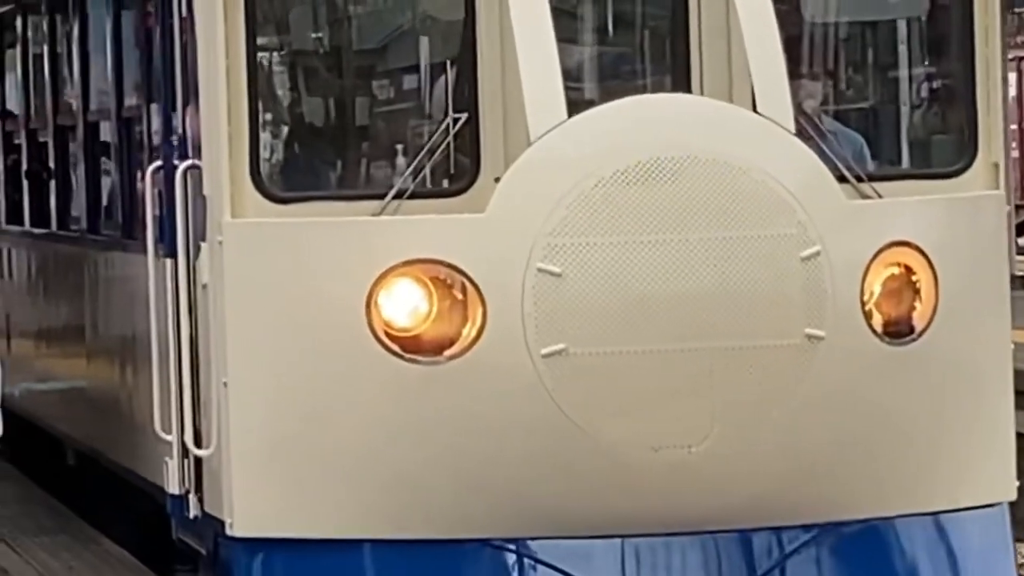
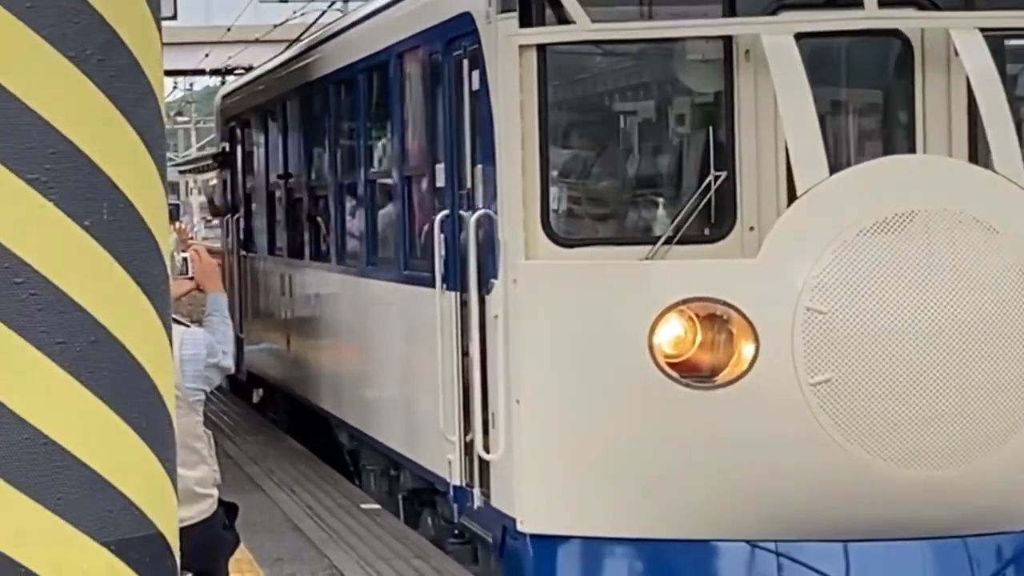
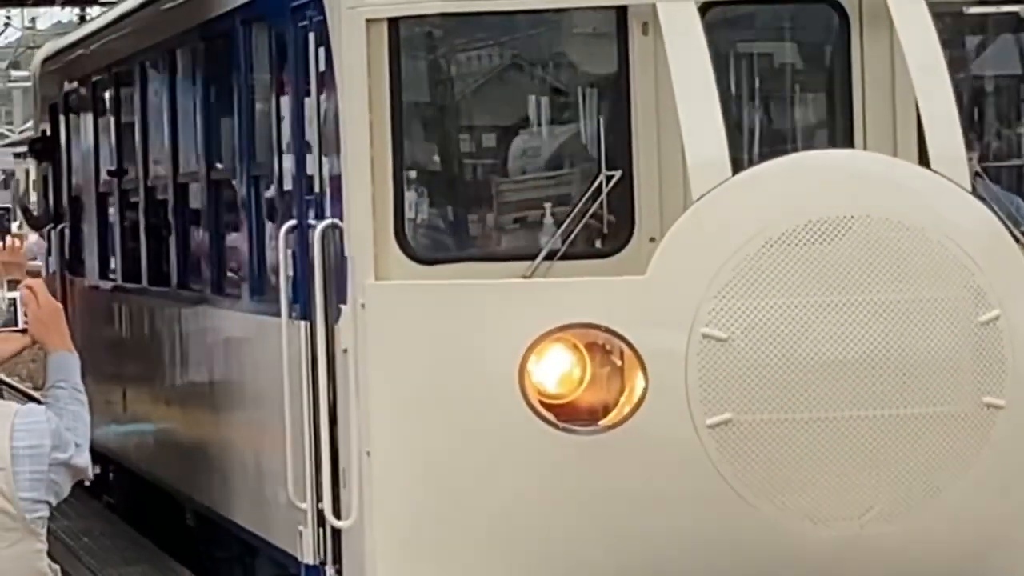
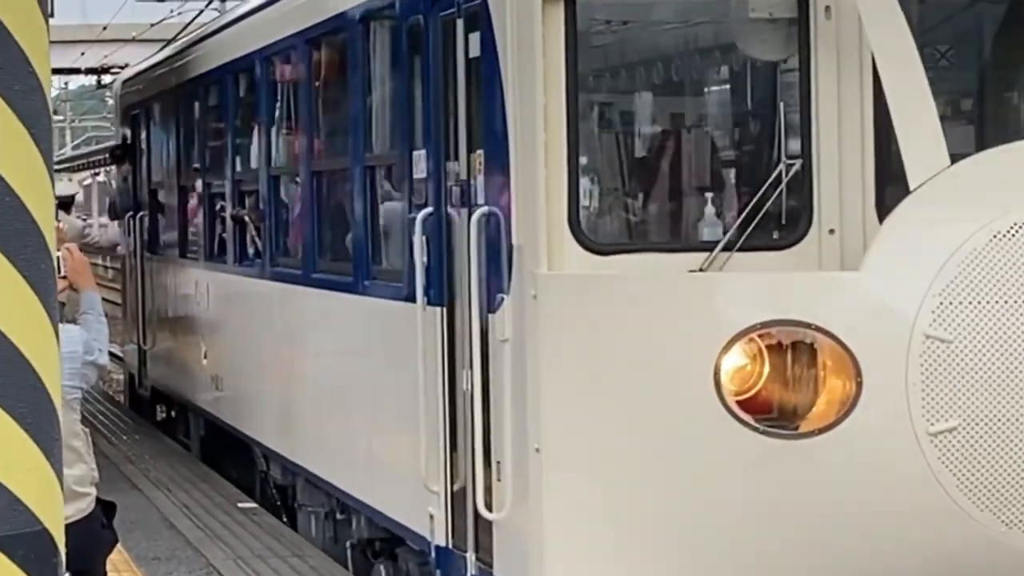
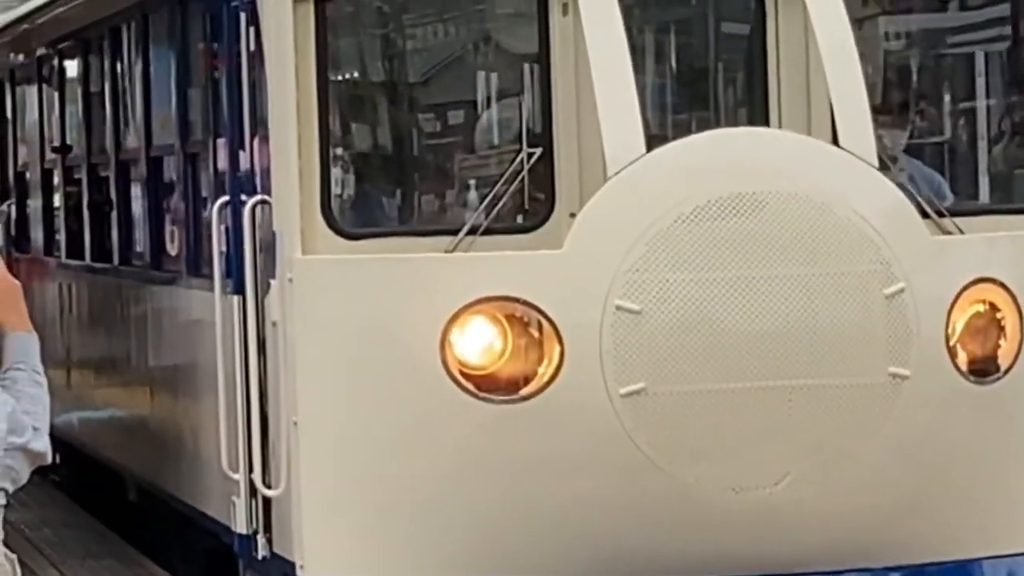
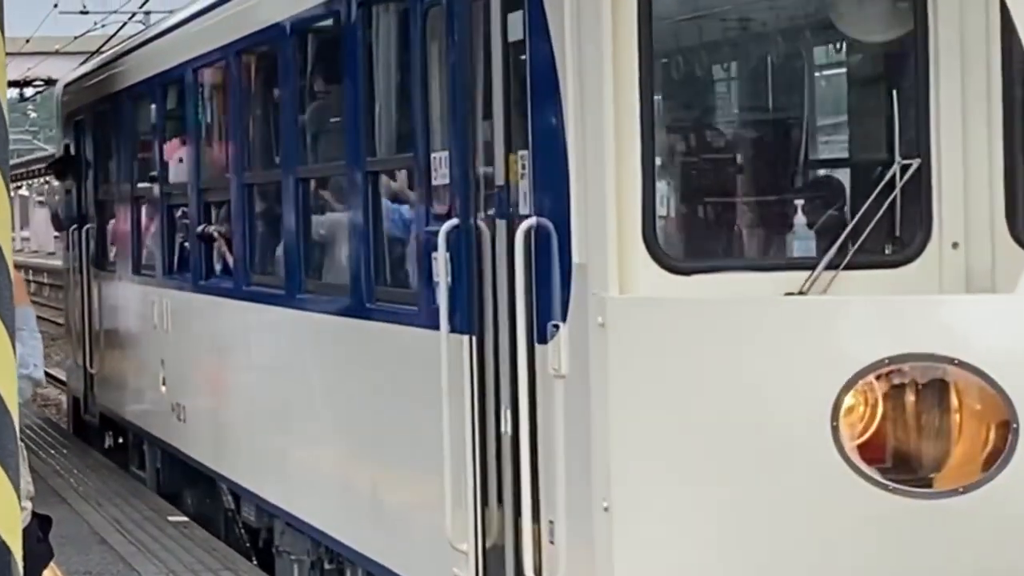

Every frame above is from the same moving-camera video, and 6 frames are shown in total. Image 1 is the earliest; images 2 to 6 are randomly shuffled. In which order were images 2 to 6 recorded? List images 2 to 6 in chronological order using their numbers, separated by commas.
5, 3, 2, 4, 6
